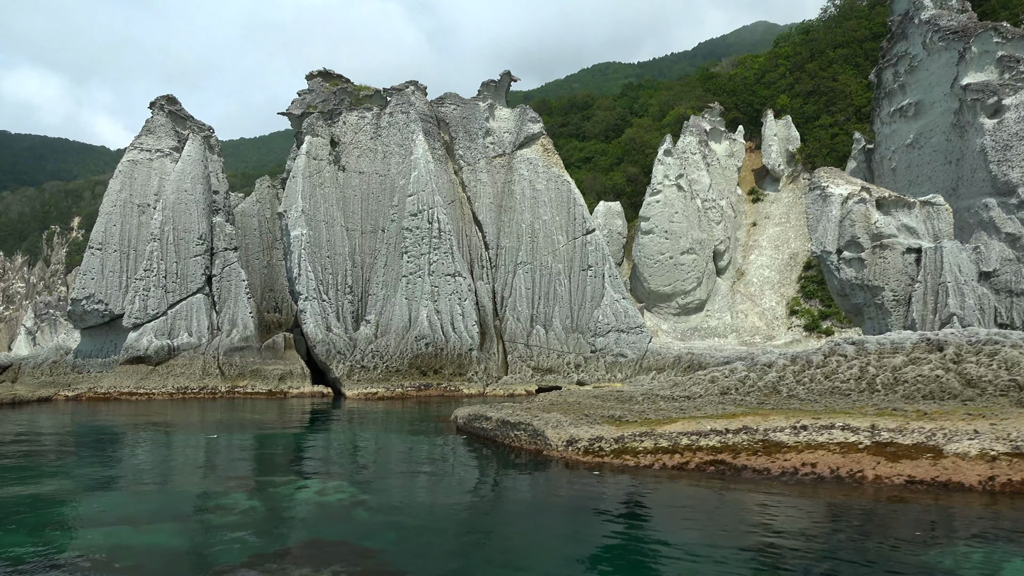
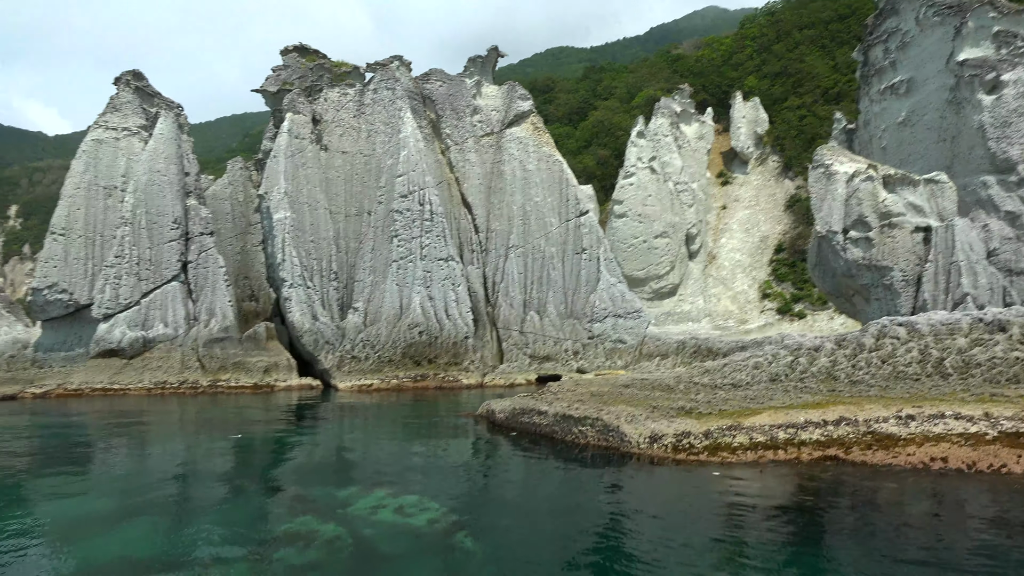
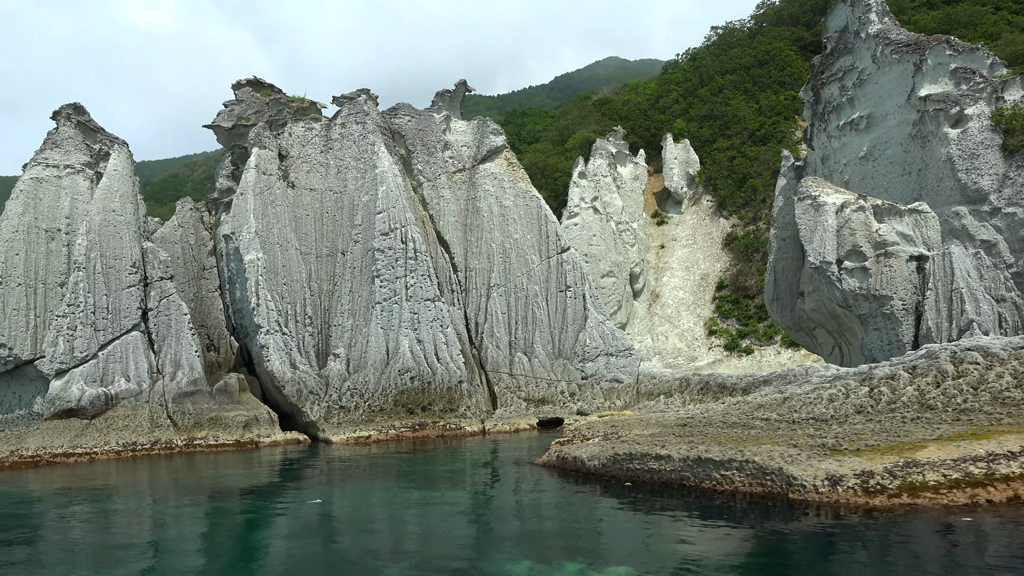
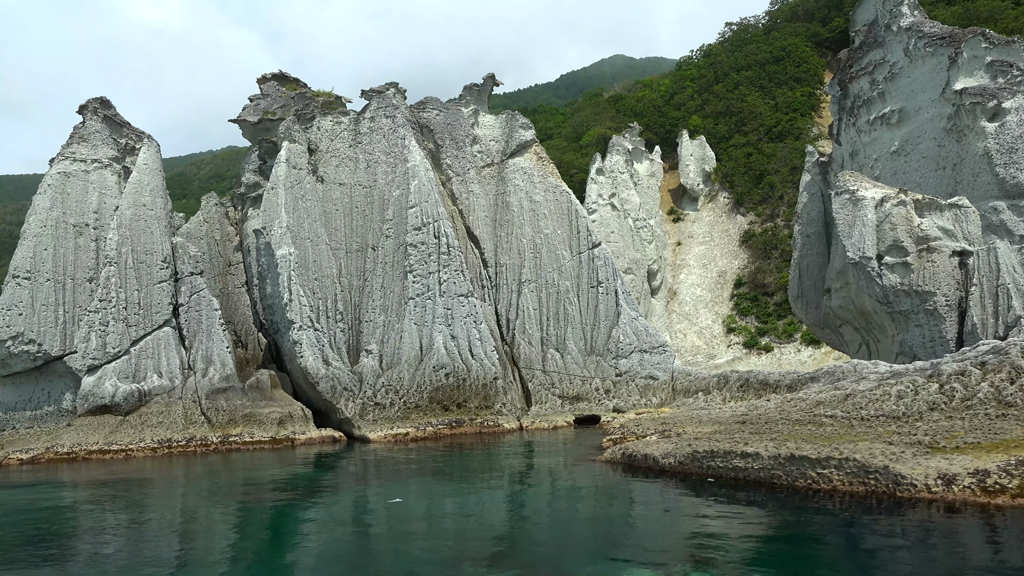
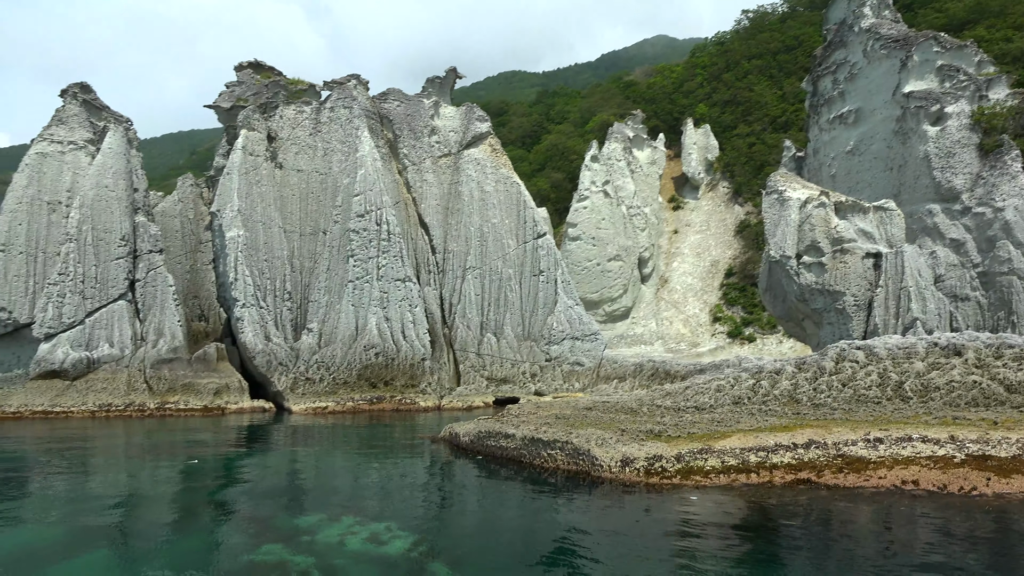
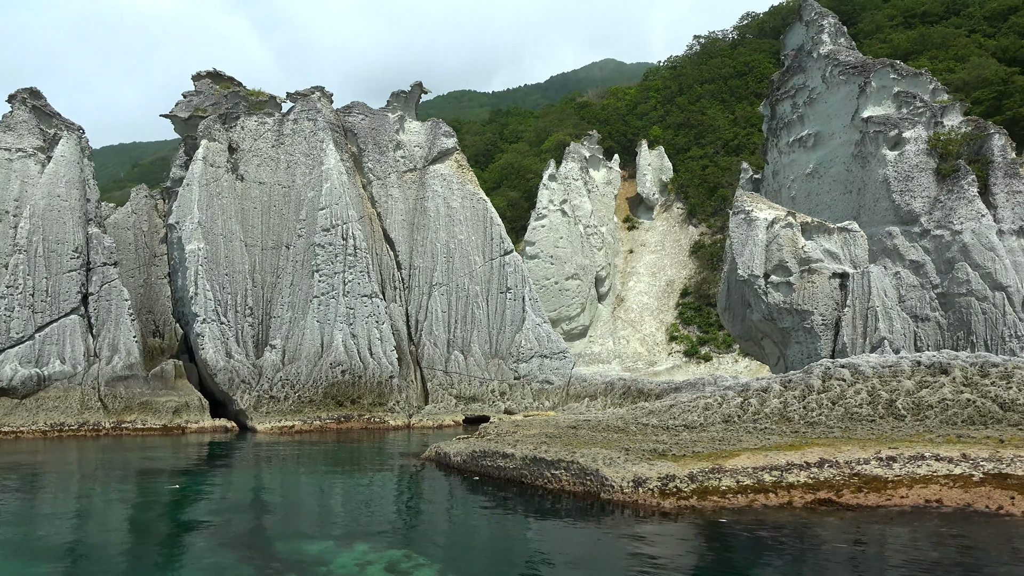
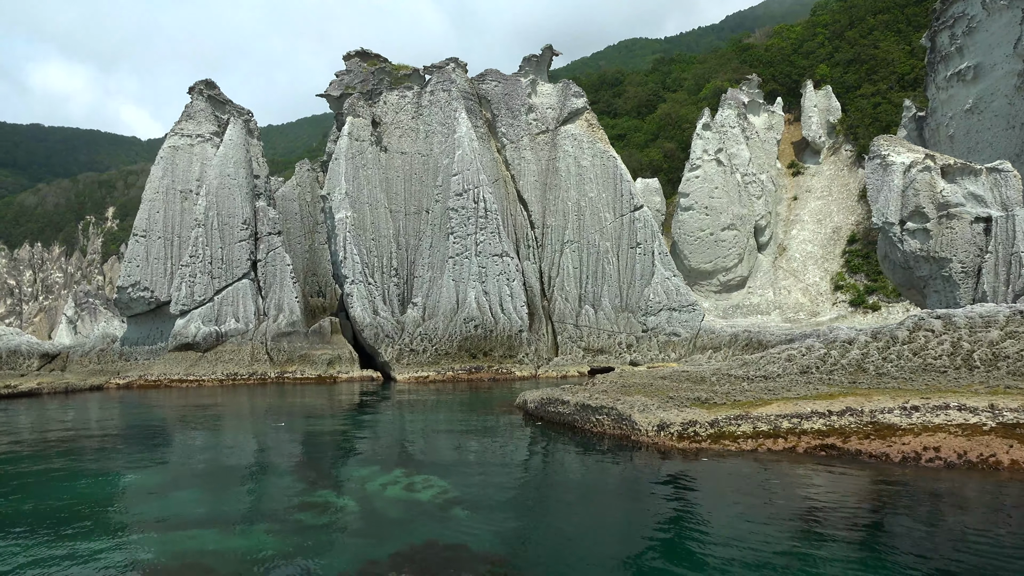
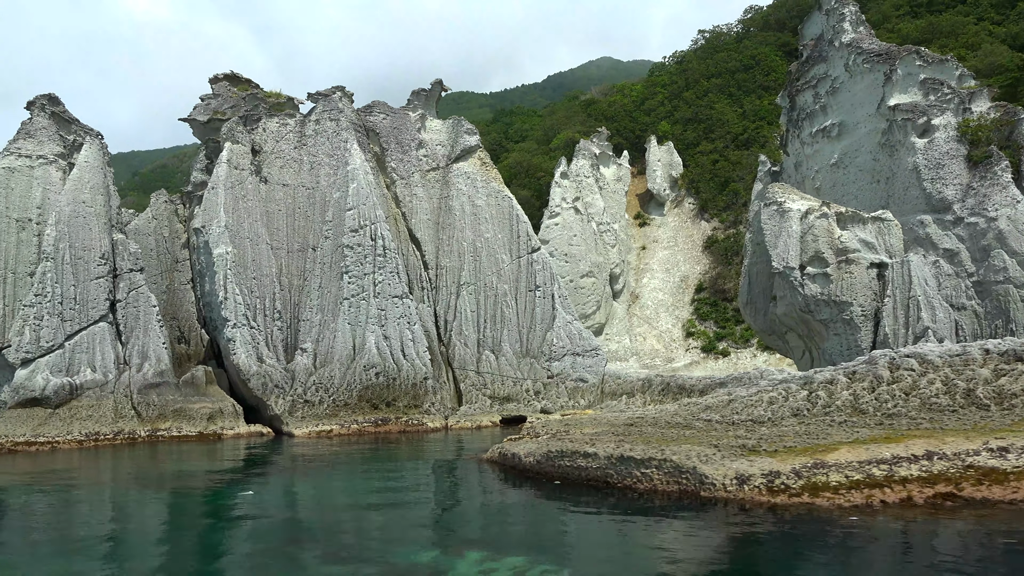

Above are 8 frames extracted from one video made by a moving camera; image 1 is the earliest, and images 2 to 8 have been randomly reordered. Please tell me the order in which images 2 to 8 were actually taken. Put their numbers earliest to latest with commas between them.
7, 2, 5, 6, 8, 3, 4
